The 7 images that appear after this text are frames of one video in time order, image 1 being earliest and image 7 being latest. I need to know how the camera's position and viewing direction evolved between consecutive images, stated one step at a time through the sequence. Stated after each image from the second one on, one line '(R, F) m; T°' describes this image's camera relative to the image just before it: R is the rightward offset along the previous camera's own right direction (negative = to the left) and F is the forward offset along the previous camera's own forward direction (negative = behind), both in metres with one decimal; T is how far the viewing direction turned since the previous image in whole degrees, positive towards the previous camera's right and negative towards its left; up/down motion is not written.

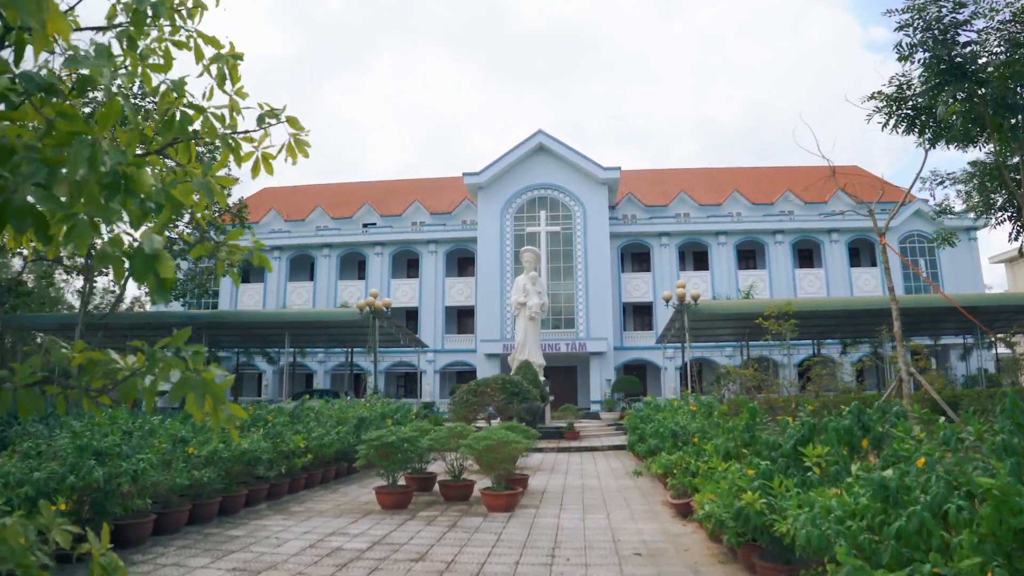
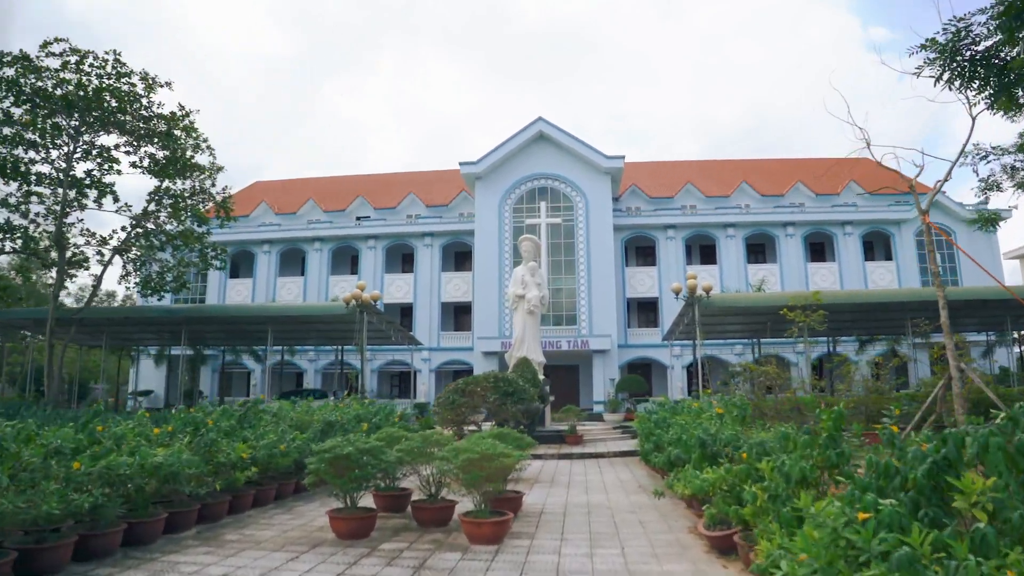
(+0.1, +1.1) m; 0°
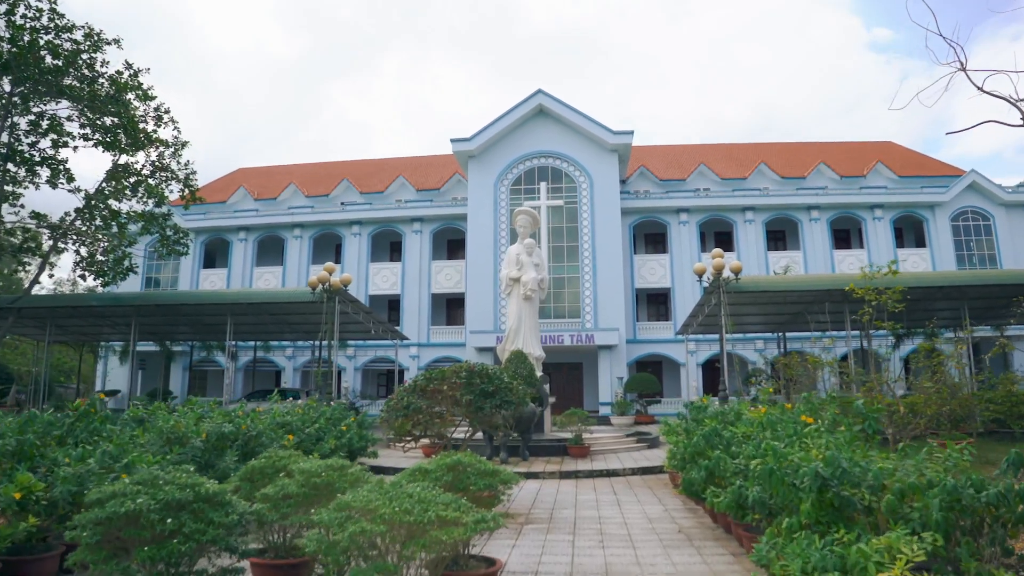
(+0.2, +2.1) m; 0°
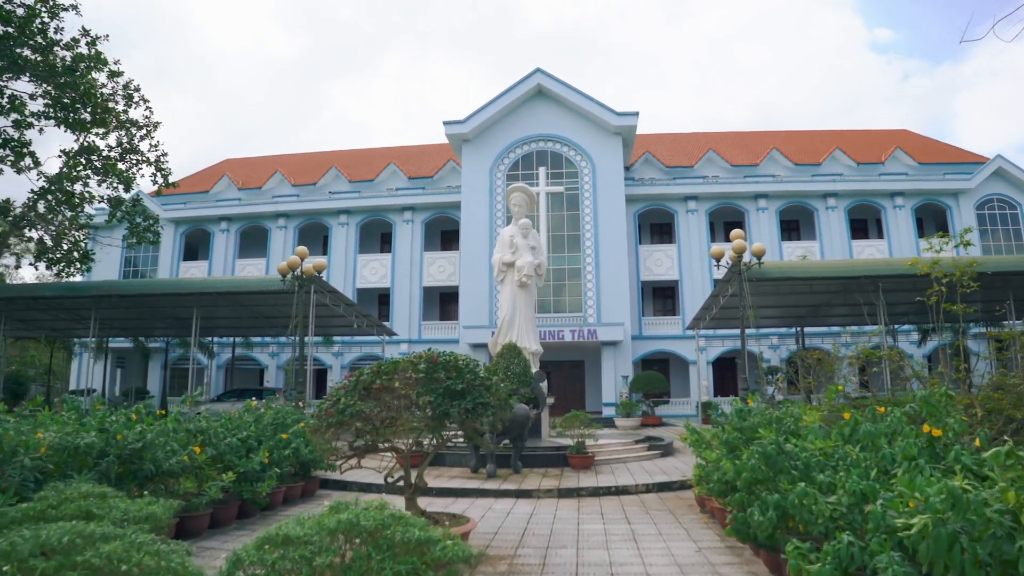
(+0.1, +1.3) m; 0°
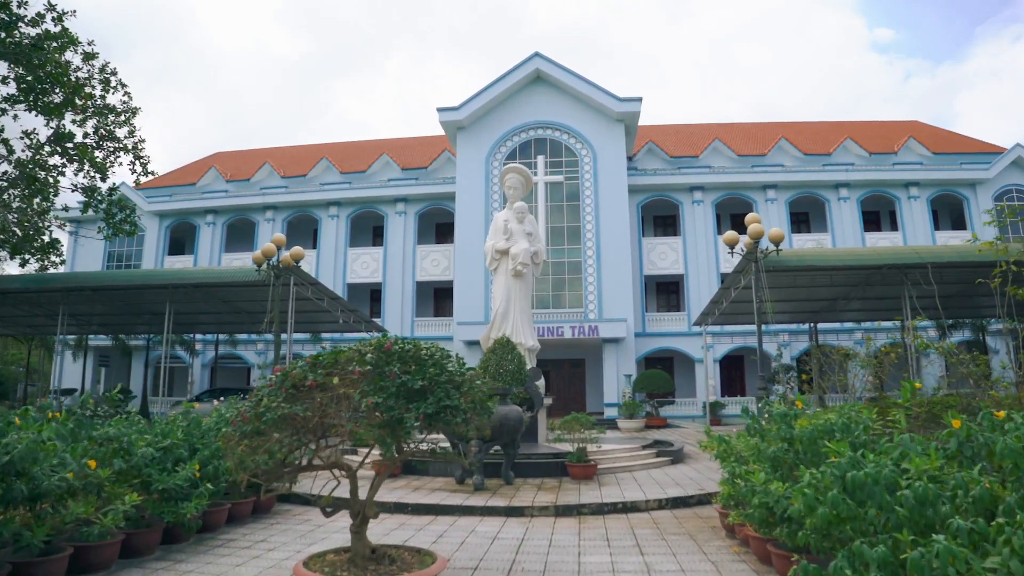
(+0.1, +0.9) m; 0°
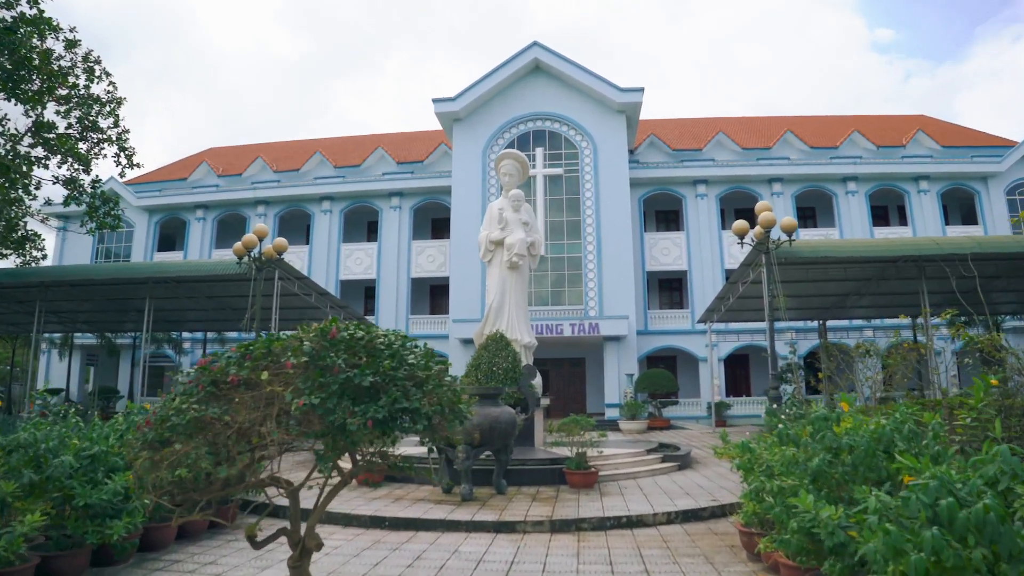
(+0.1, +0.6) m; 0°
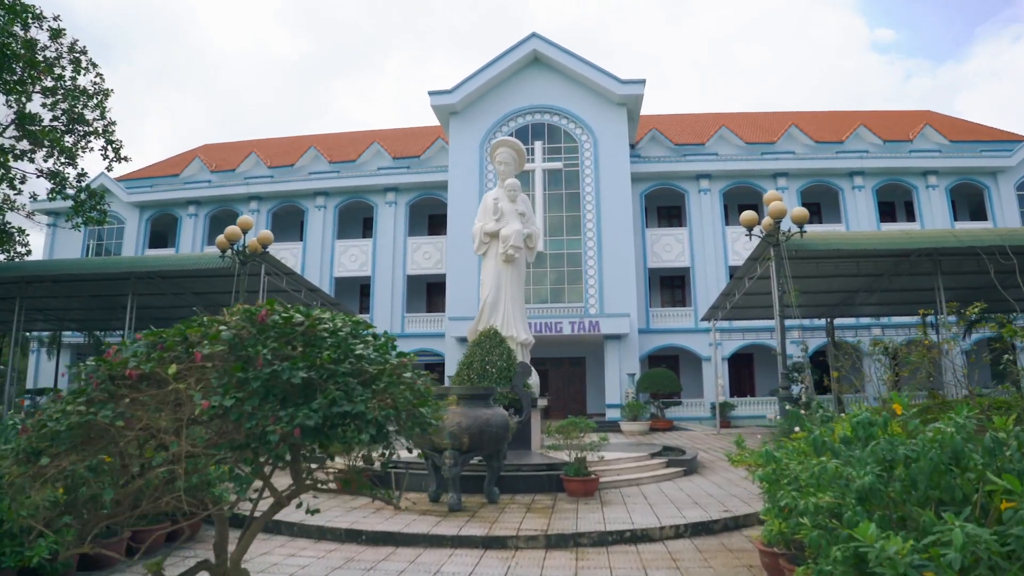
(+0.1, +0.5) m; 0°
